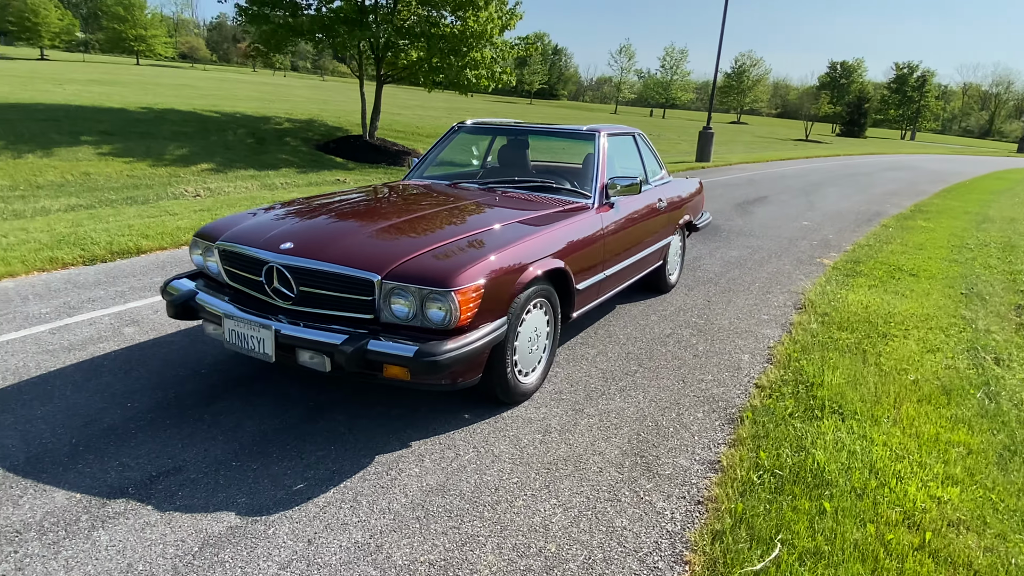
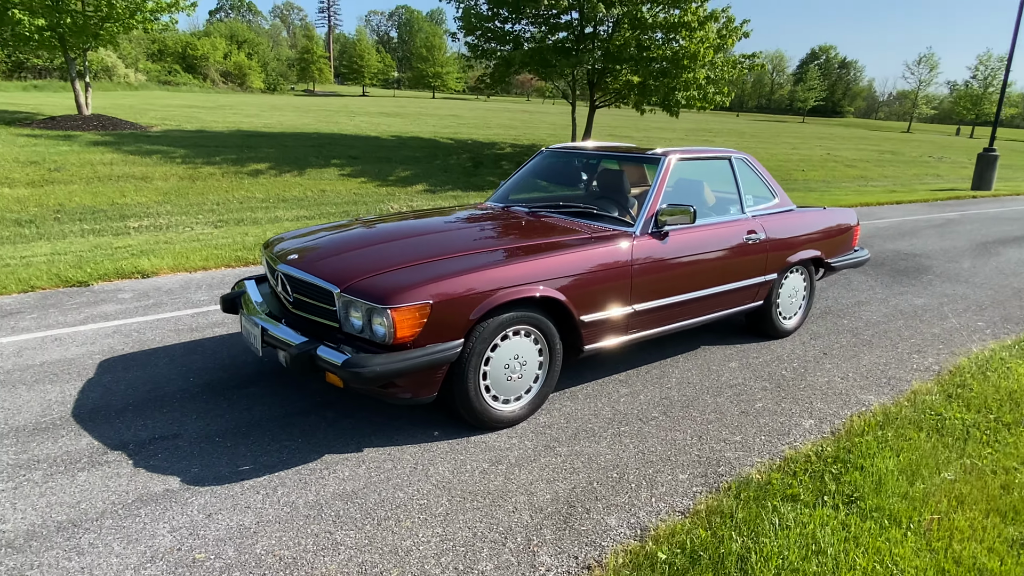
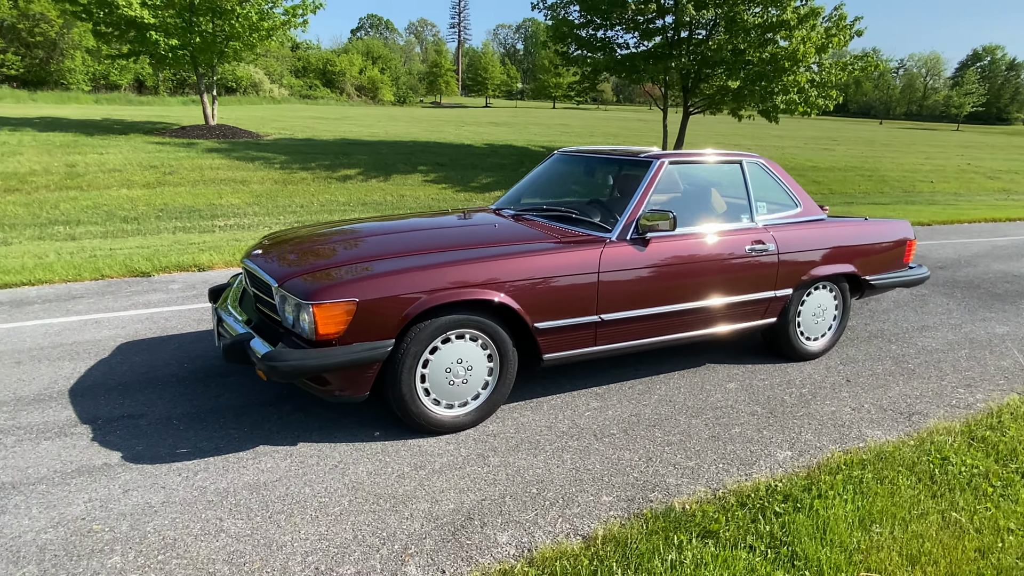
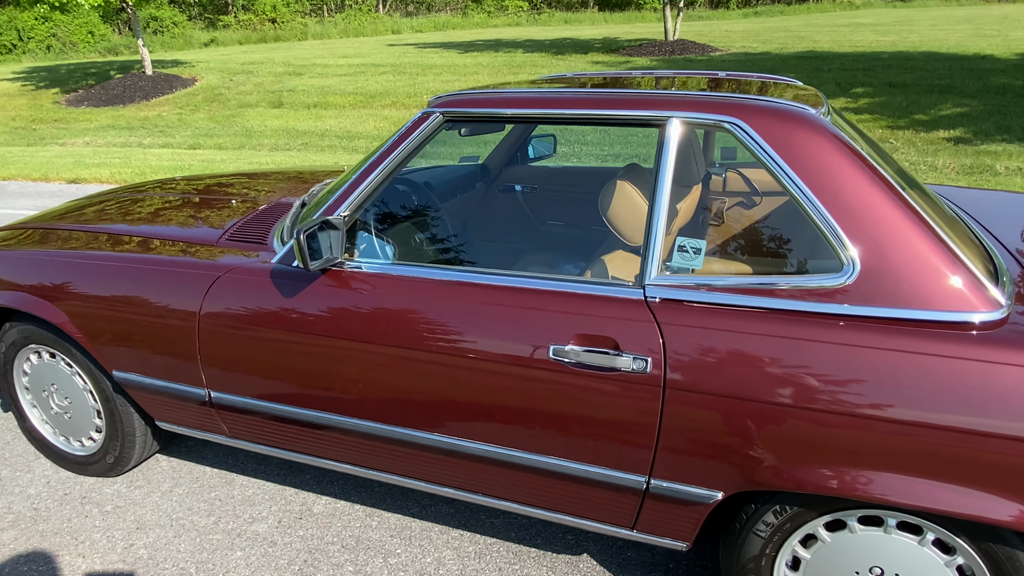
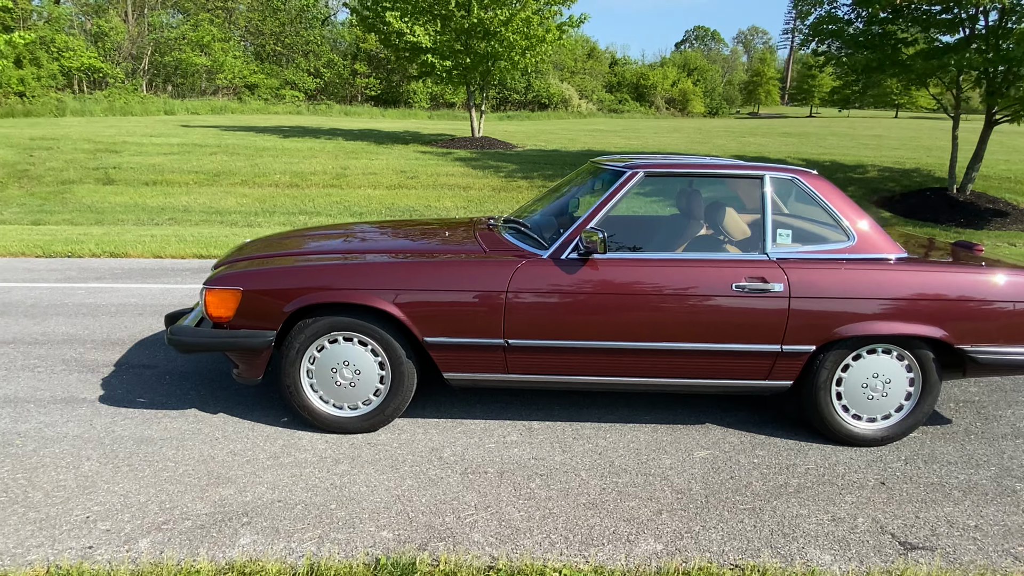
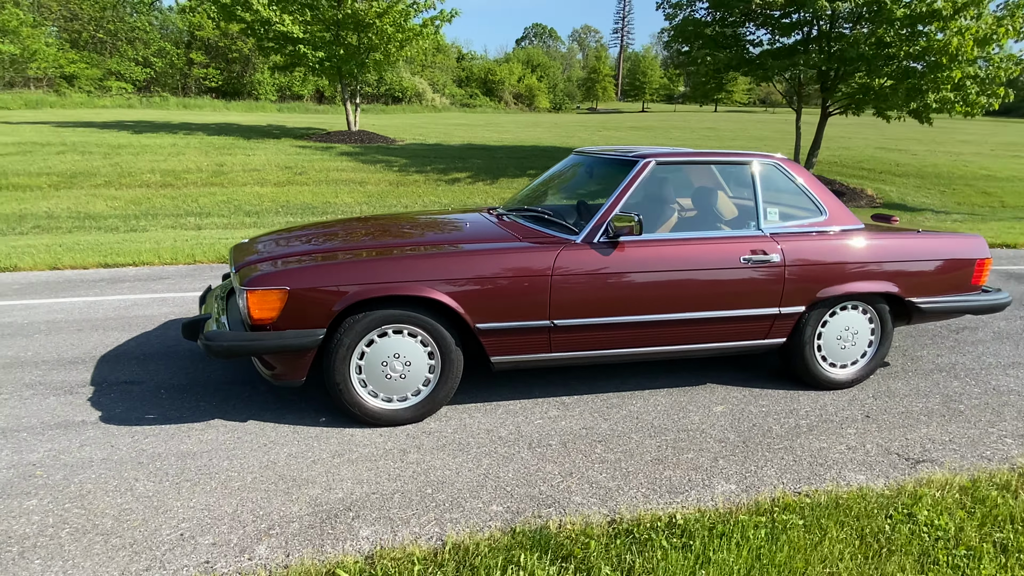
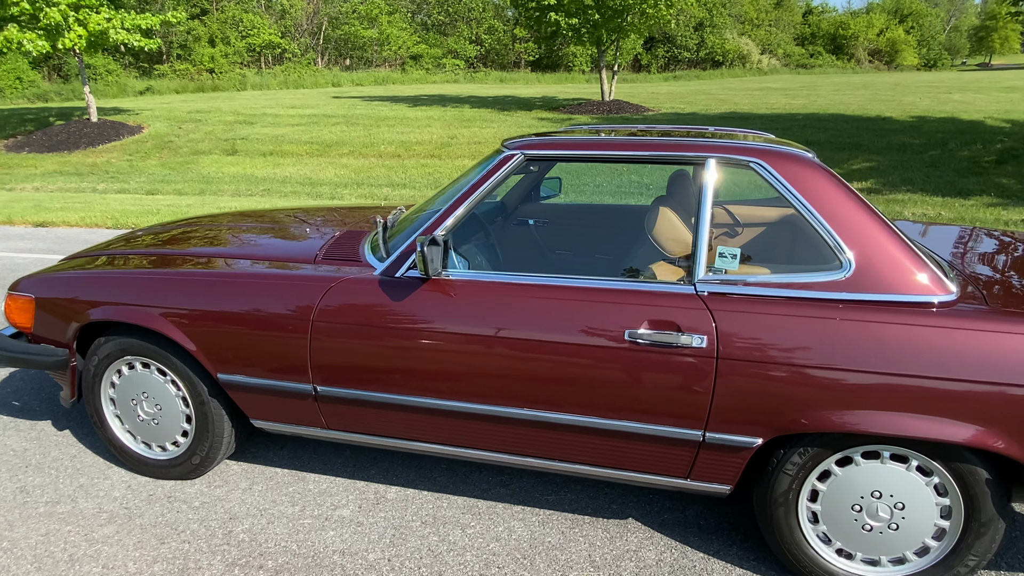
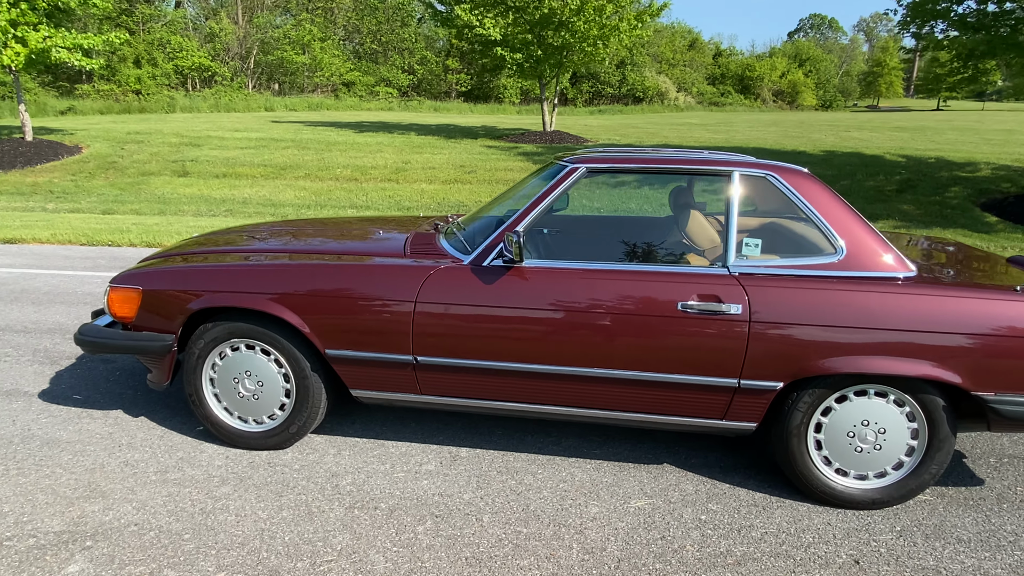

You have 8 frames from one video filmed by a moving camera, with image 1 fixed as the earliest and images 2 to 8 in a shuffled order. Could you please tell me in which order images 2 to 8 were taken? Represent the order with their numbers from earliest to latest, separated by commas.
2, 3, 6, 5, 8, 7, 4
